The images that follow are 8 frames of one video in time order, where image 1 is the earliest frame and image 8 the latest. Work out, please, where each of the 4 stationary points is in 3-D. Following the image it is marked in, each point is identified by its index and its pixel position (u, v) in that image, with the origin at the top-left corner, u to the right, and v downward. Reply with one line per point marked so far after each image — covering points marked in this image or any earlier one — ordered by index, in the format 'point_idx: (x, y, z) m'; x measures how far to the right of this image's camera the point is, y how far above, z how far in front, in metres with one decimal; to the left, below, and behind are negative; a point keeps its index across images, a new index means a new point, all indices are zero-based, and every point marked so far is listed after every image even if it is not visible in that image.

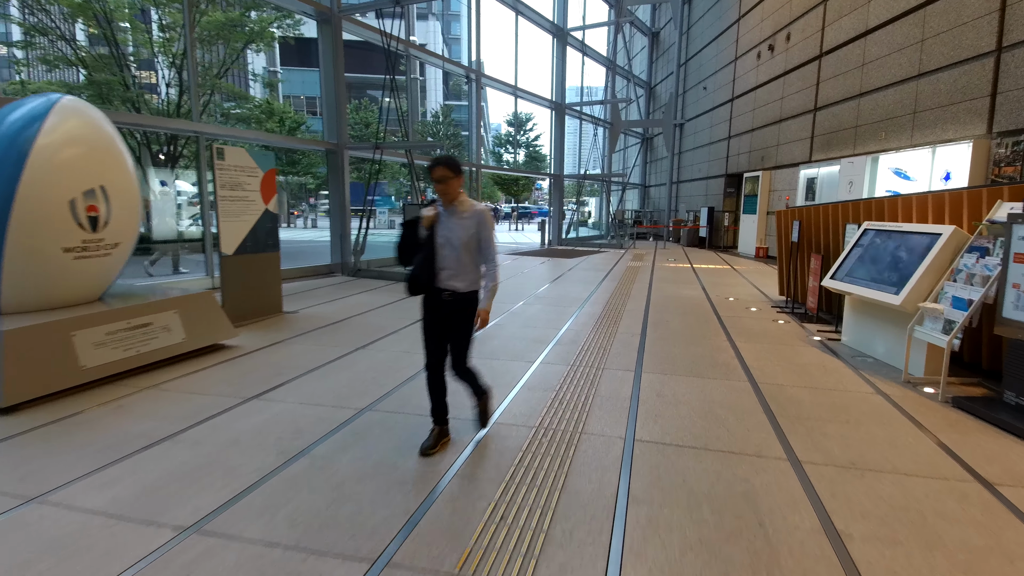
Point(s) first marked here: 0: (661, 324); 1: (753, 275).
0: (+1.6, -0.4, +5.8) m
1: (+4.8, +0.3, +10.4) m
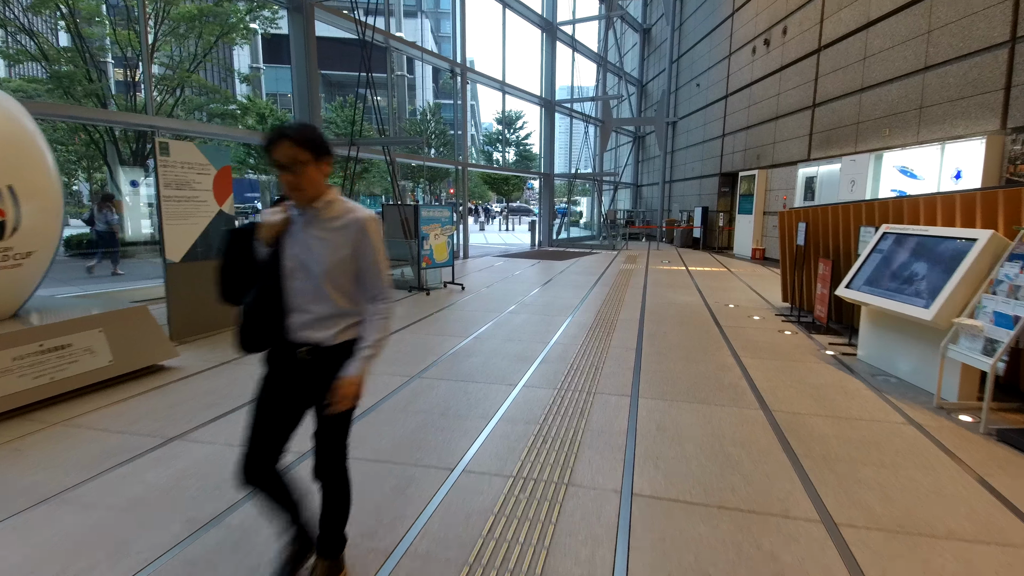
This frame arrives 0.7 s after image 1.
0: (+1.4, -0.5, +5.3) m
1: (+4.5, +0.2, +9.9) m
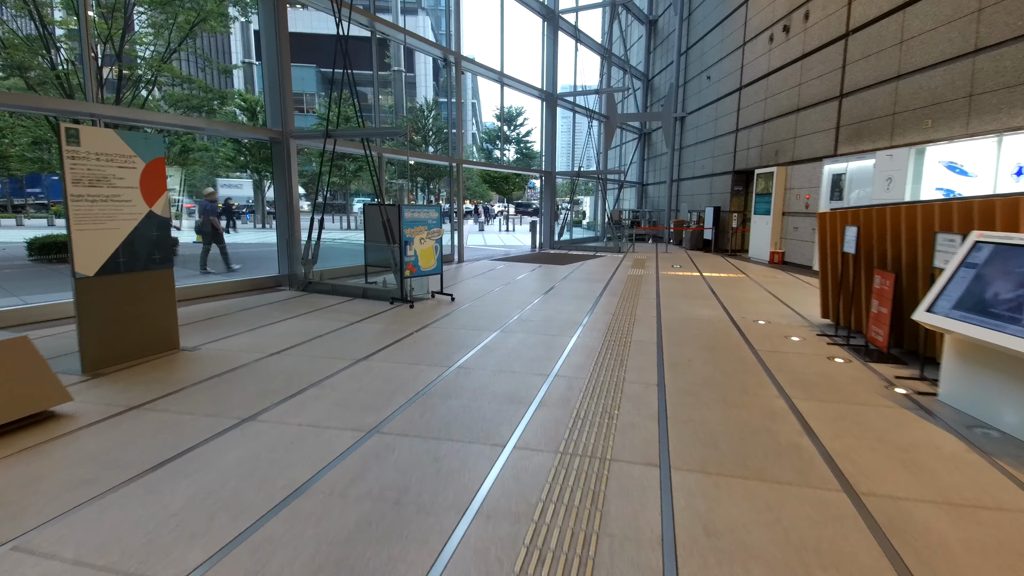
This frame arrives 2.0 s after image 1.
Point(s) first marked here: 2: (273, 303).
0: (+1.4, -0.6, +4.3) m
1: (+4.5, 0.0, +8.9) m
2: (-3.2, -0.2, +7.0) m
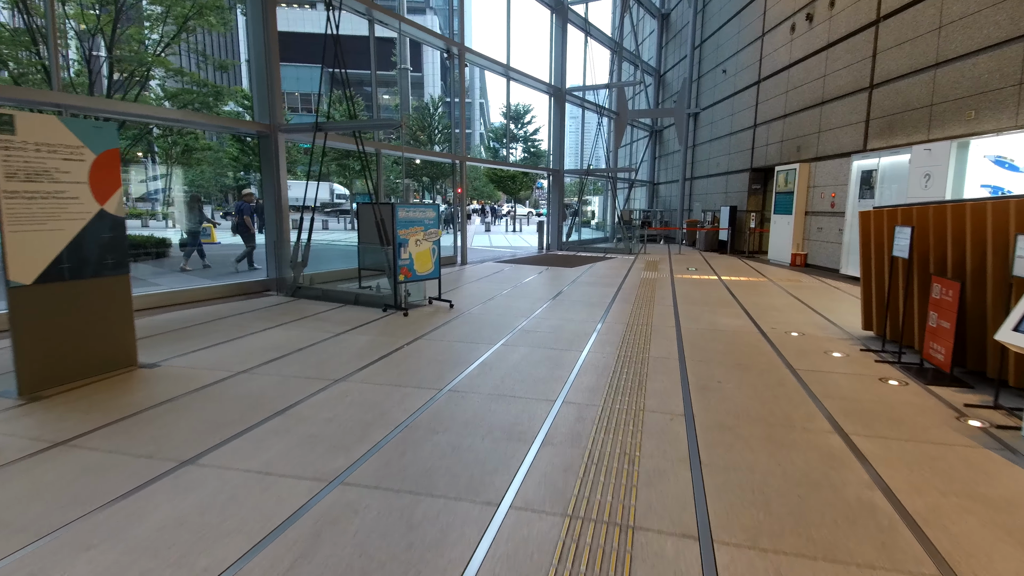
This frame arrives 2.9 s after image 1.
0: (+1.4, -0.7, +3.7) m
1: (+4.5, -0.1, +8.2) m
2: (-3.2, -0.3, +6.5) m
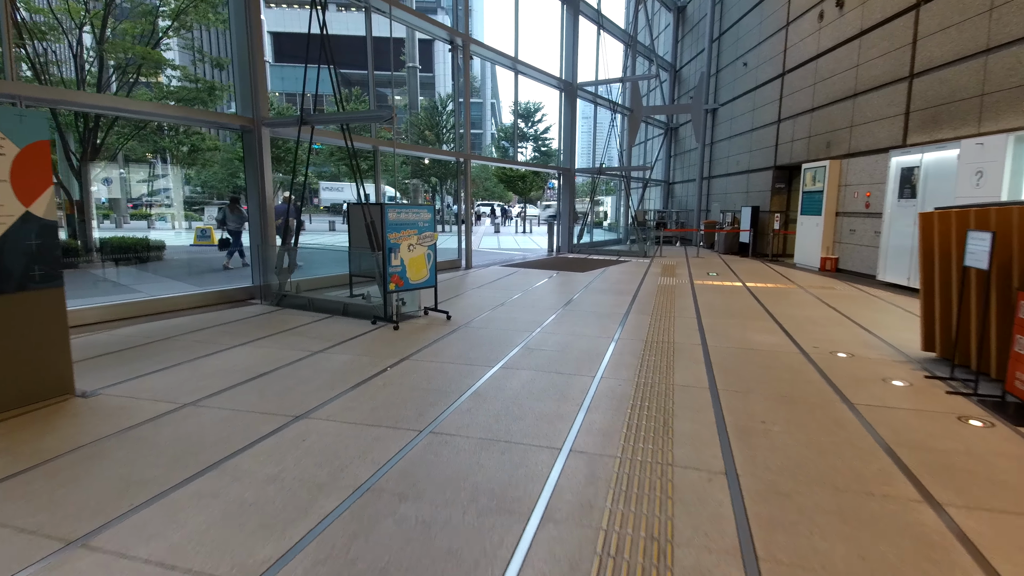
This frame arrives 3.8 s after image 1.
0: (+1.4, -0.8, +3.0) m
1: (+4.6, -0.2, +7.4) m
2: (-3.1, -0.4, +5.9) m
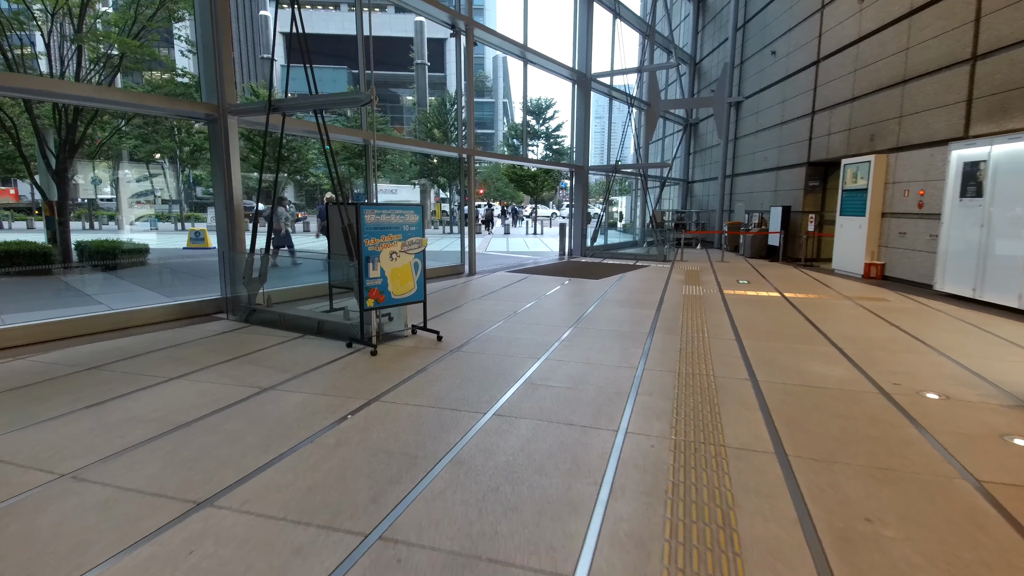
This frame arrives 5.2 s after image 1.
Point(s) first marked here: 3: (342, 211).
0: (+1.3, -1.0, +2.0) m
1: (+4.7, -0.3, +6.4) m
2: (-3.1, -0.5, +5.0) m
3: (-1.6, +0.7, +5.0) m
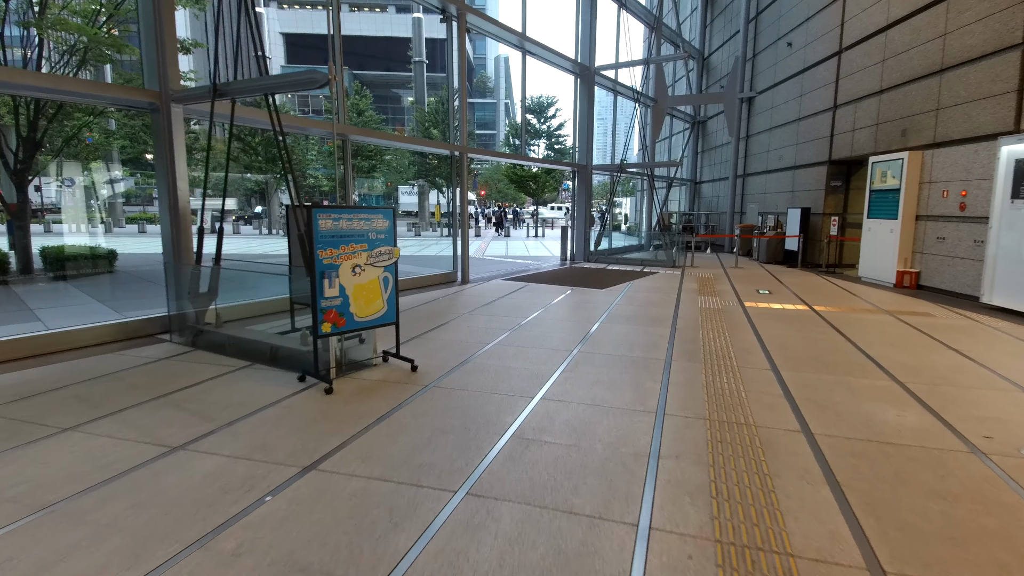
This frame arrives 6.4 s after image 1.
0: (+1.2, -1.1, +1.1) m
1: (+4.6, -0.5, +5.5) m
2: (-3.2, -0.7, +4.2) m
3: (-1.7, +0.6, +4.2) m
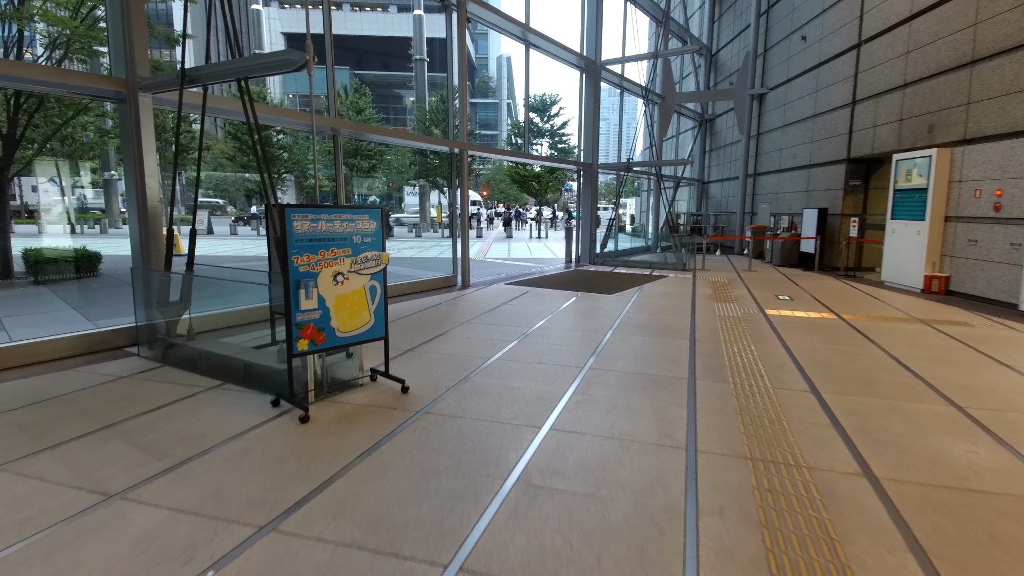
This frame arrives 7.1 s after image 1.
0: (+1.2, -1.2, +0.6) m
1: (+4.6, -0.6, +5.0) m
2: (-3.1, -0.7, +3.7) m
3: (-1.7, +0.5, +3.7) m
